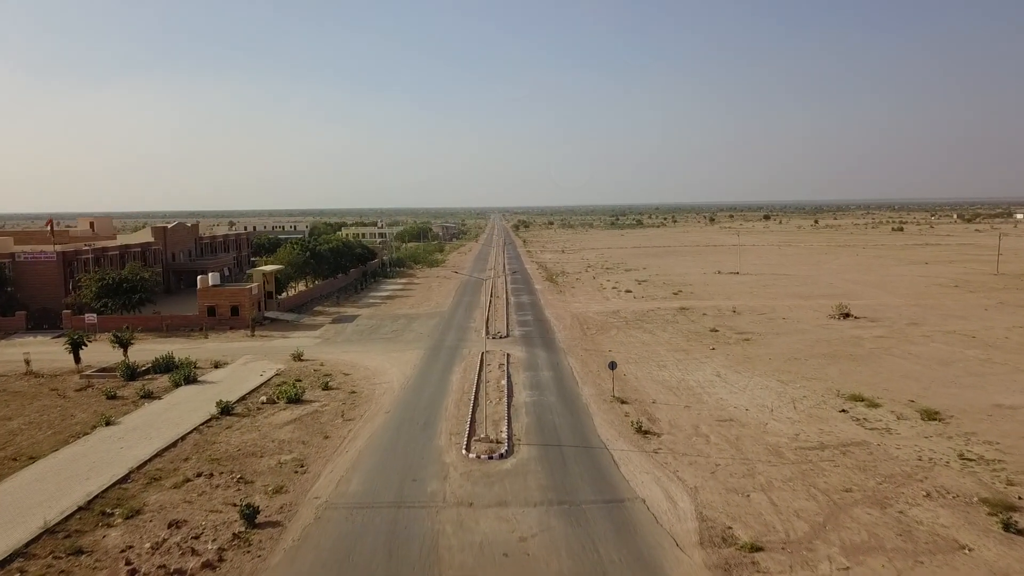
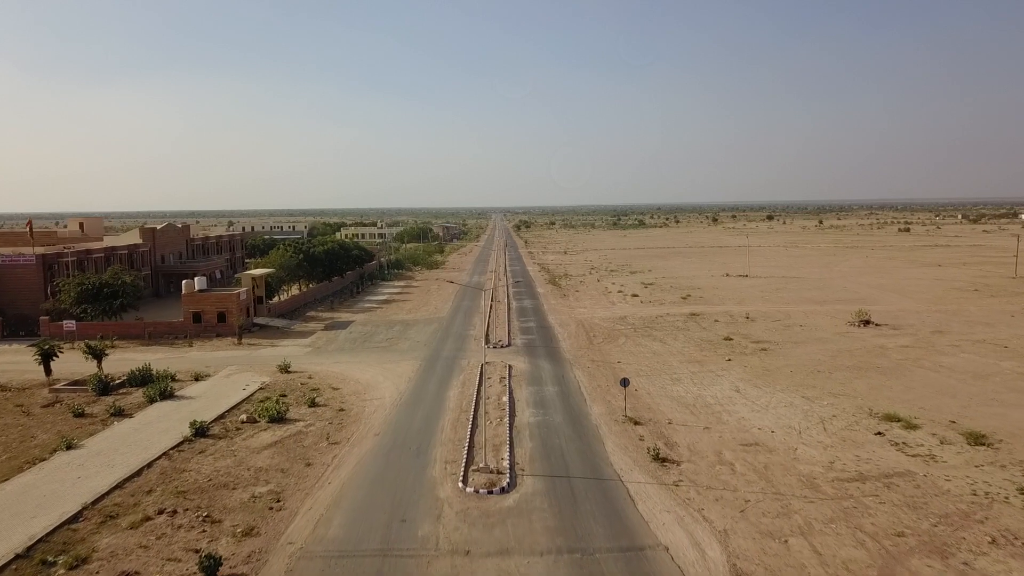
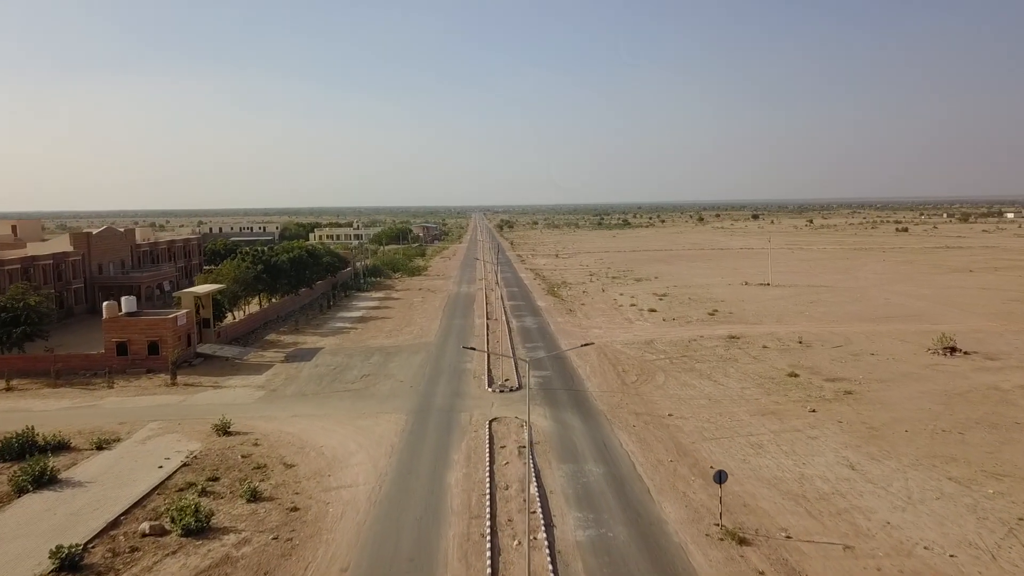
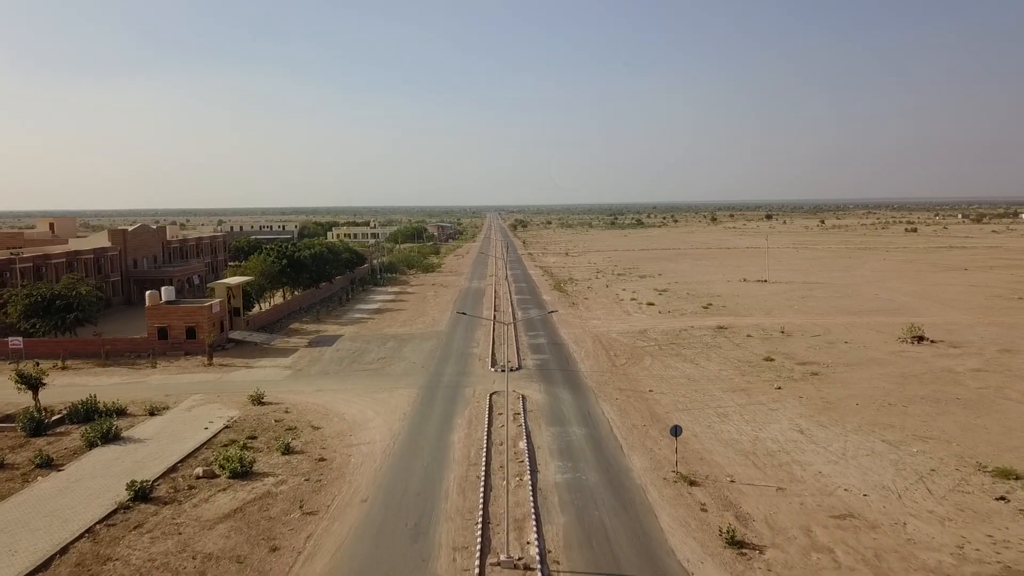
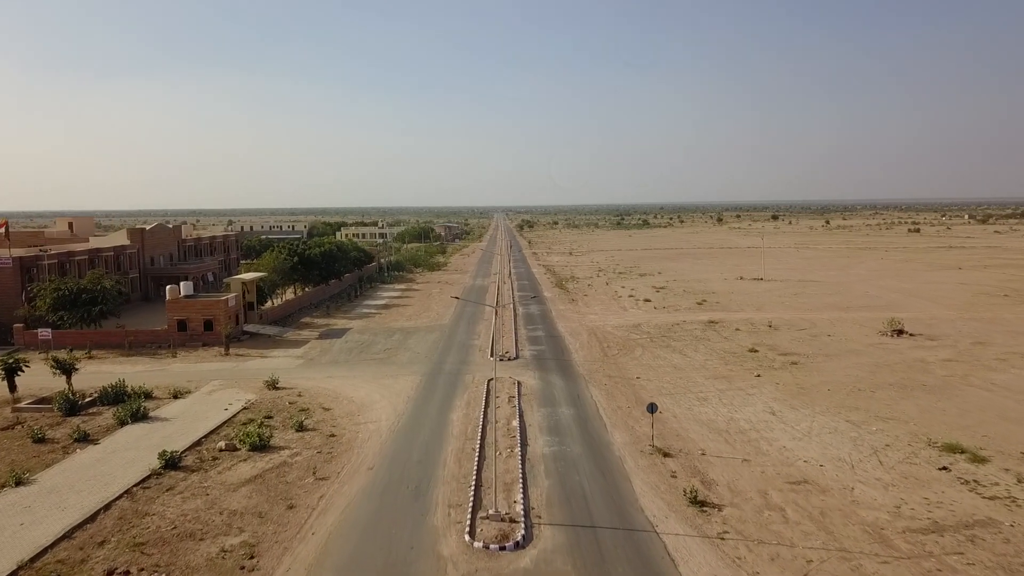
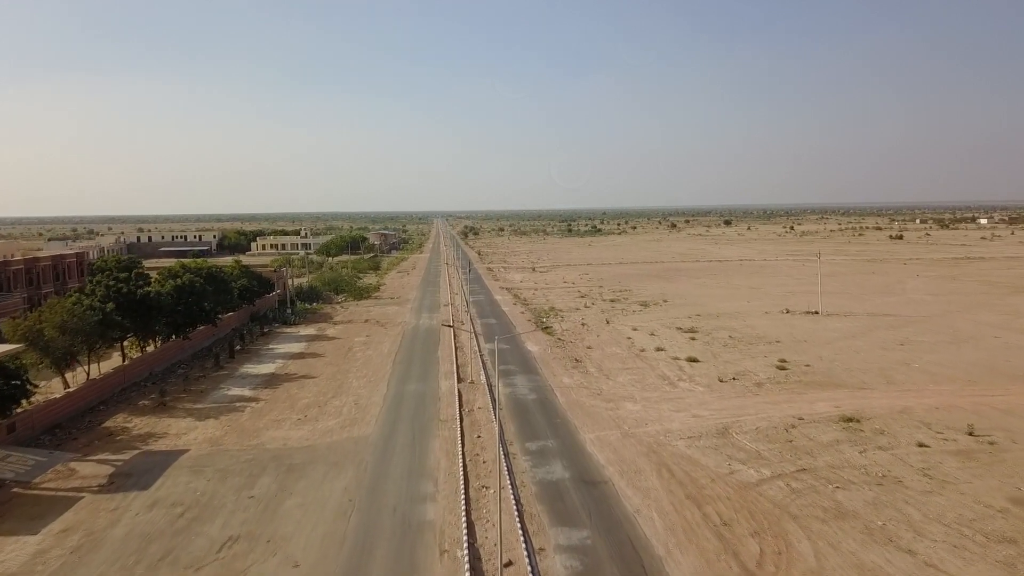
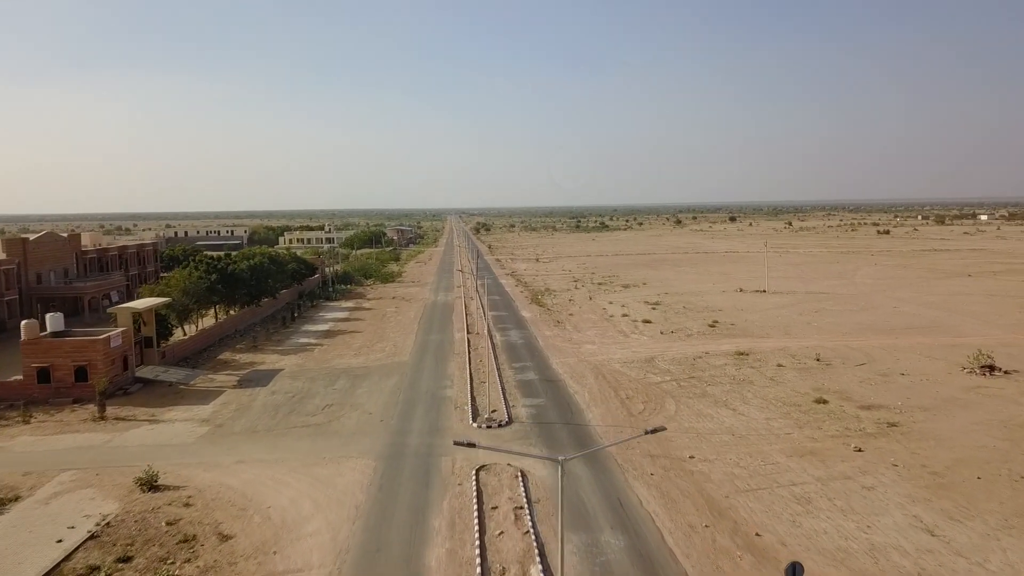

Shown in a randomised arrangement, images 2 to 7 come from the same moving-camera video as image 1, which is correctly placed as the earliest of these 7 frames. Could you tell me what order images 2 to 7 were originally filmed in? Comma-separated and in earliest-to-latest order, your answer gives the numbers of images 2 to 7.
2, 5, 4, 3, 7, 6
